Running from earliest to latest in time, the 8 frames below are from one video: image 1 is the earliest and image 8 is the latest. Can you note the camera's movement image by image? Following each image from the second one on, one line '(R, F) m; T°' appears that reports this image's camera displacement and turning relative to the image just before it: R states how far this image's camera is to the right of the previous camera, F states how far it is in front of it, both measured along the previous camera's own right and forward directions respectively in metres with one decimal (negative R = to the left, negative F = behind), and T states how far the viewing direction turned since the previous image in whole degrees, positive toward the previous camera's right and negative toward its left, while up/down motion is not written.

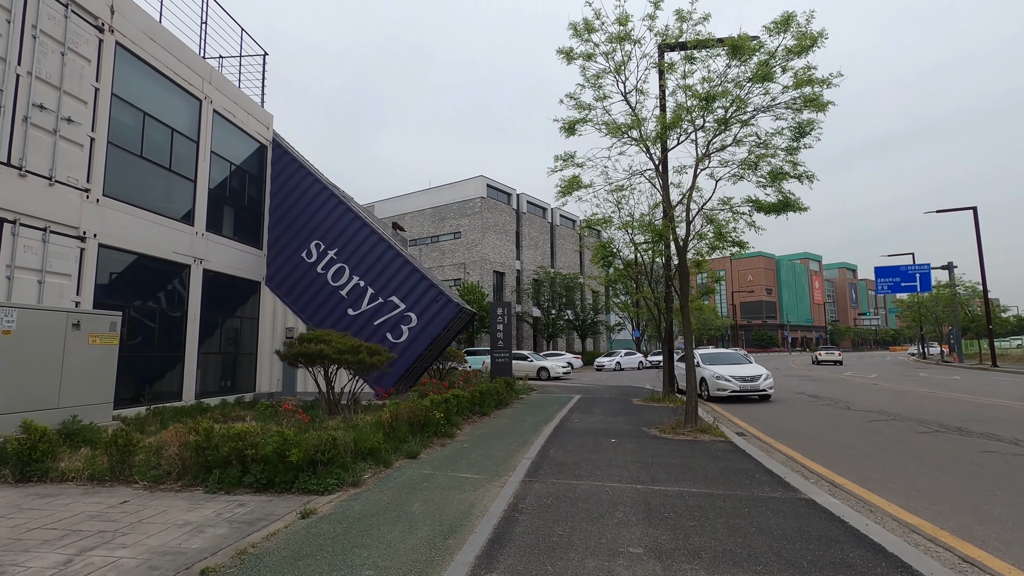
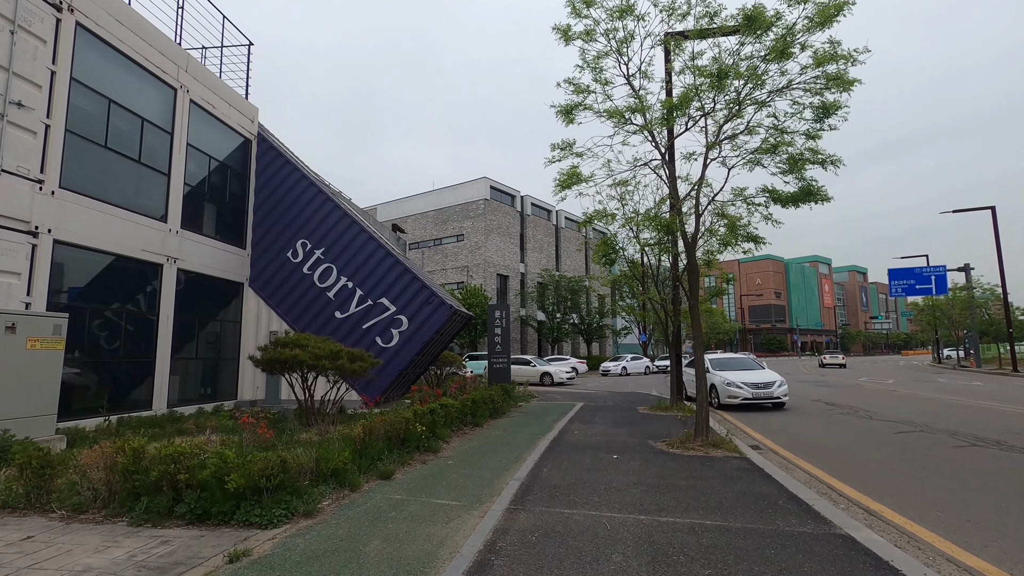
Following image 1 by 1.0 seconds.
(+0.2, +0.8) m; -1°
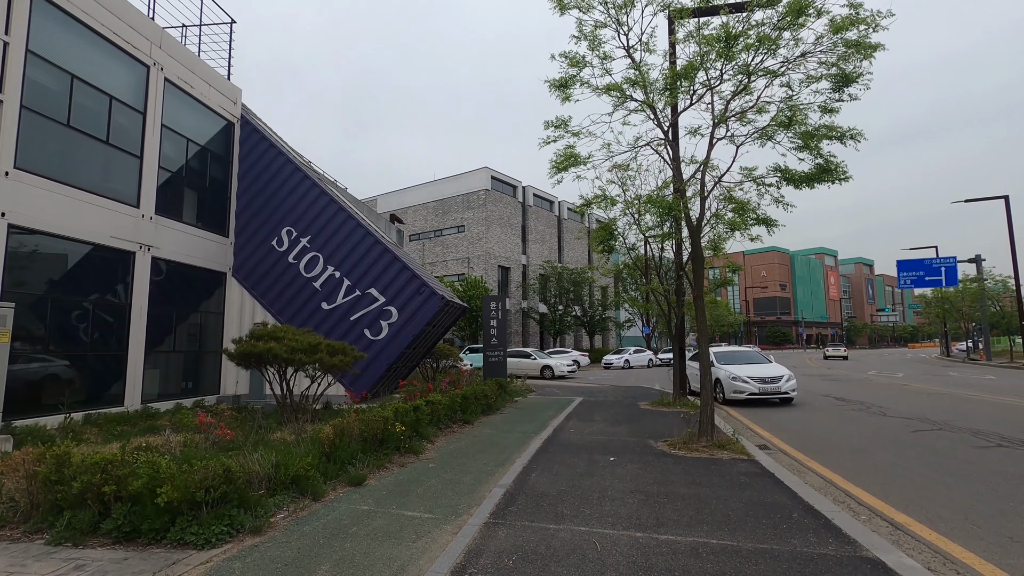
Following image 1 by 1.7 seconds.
(+0.2, +0.6) m; 0°
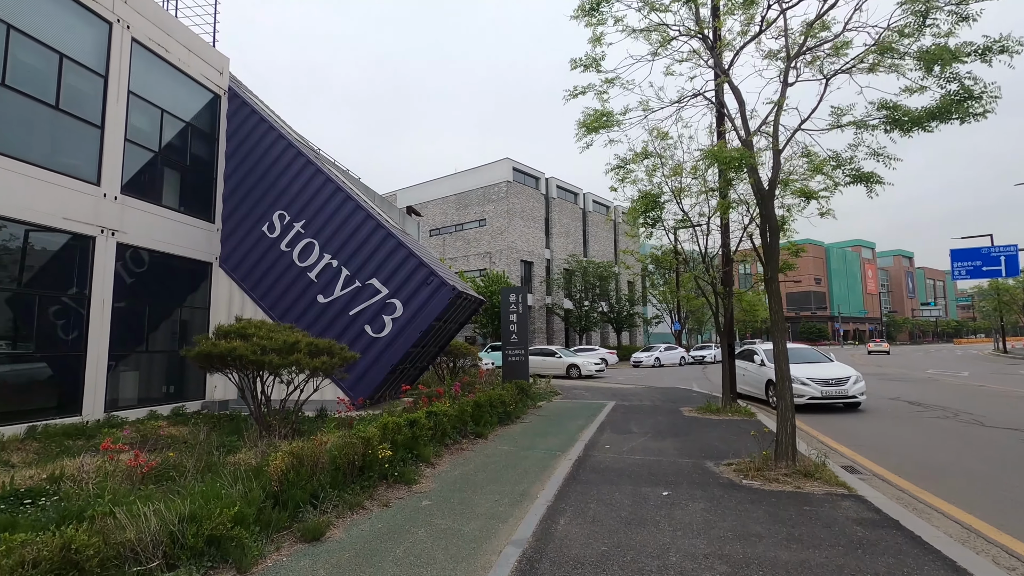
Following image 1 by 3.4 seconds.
(+0.1, +1.7) m; -3°
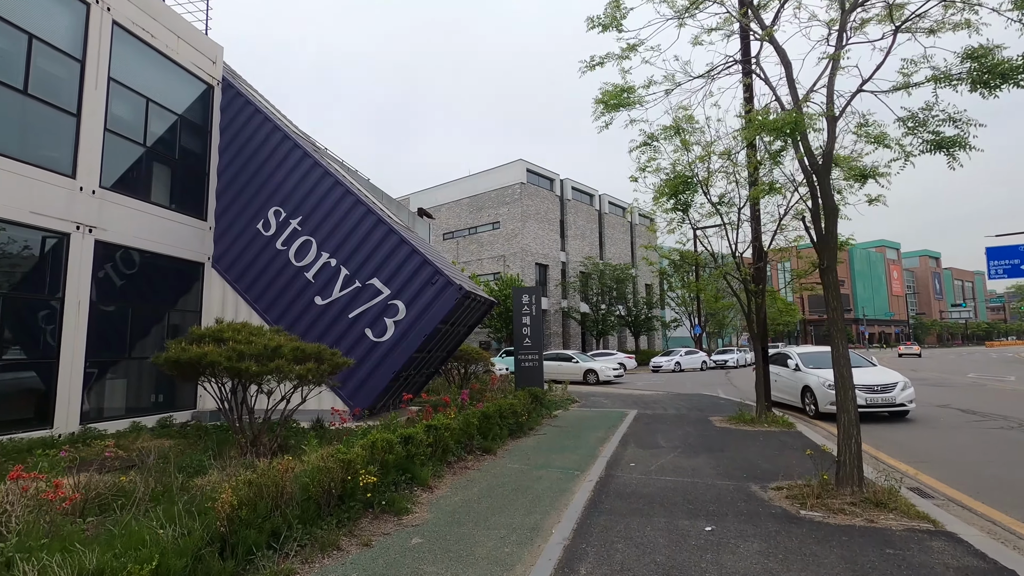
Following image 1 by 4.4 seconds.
(+0.1, +0.9) m; -2°
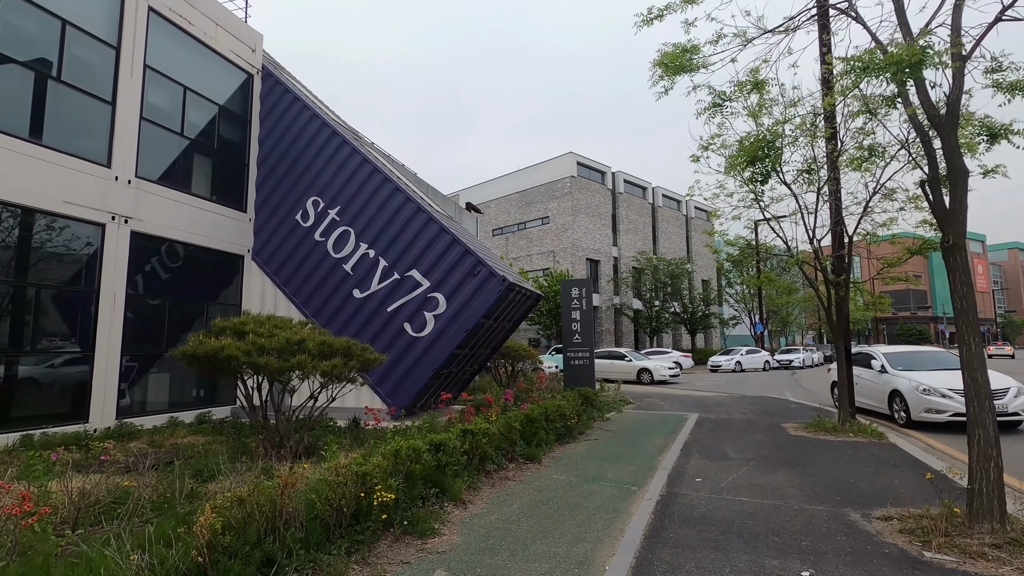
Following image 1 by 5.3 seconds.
(+0.1, +0.8) m; -5°
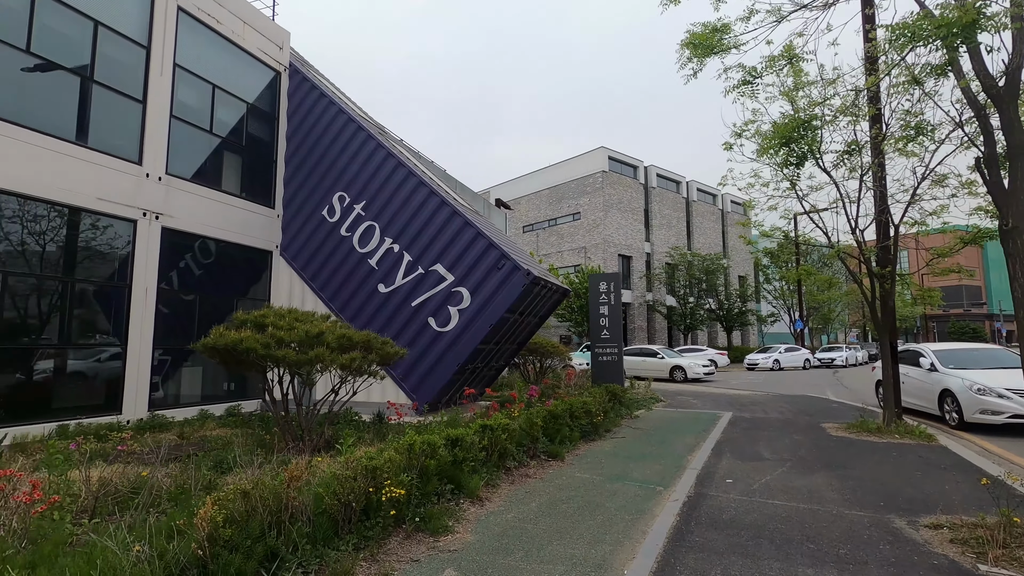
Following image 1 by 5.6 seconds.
(+0.1, +0.2) m; -3°
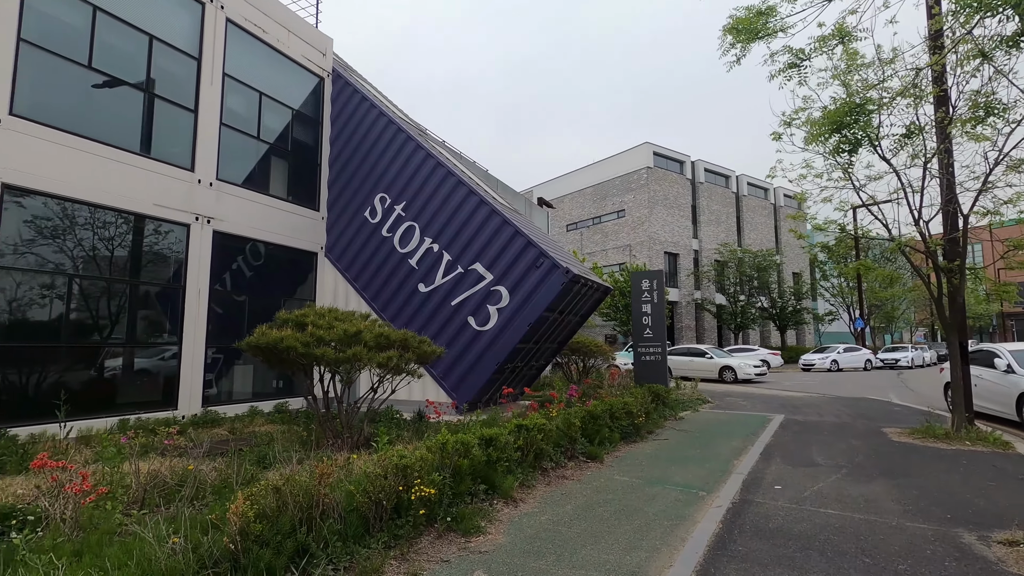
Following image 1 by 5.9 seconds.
(+0.1, +0.1) m; -5°
